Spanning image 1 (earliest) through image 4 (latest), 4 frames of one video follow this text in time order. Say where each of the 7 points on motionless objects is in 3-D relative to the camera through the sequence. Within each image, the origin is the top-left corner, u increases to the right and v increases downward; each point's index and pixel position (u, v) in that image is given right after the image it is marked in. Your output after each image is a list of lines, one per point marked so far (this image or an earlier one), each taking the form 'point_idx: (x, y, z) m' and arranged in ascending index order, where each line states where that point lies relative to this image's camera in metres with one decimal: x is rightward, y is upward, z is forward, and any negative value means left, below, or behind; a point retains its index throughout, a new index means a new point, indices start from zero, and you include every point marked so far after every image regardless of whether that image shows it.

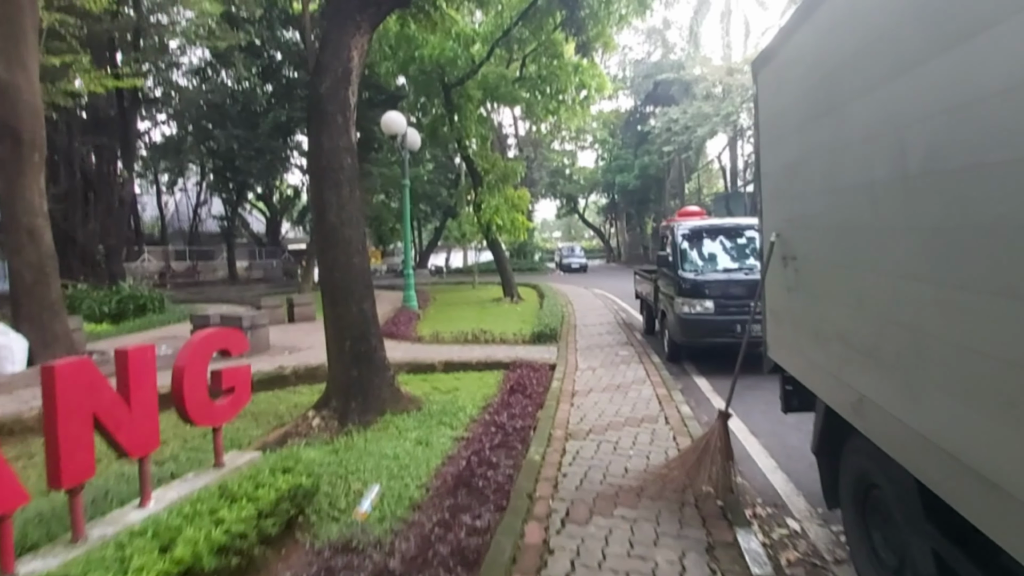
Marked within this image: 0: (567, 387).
0: (+0.9, -1.5, +7.7) m
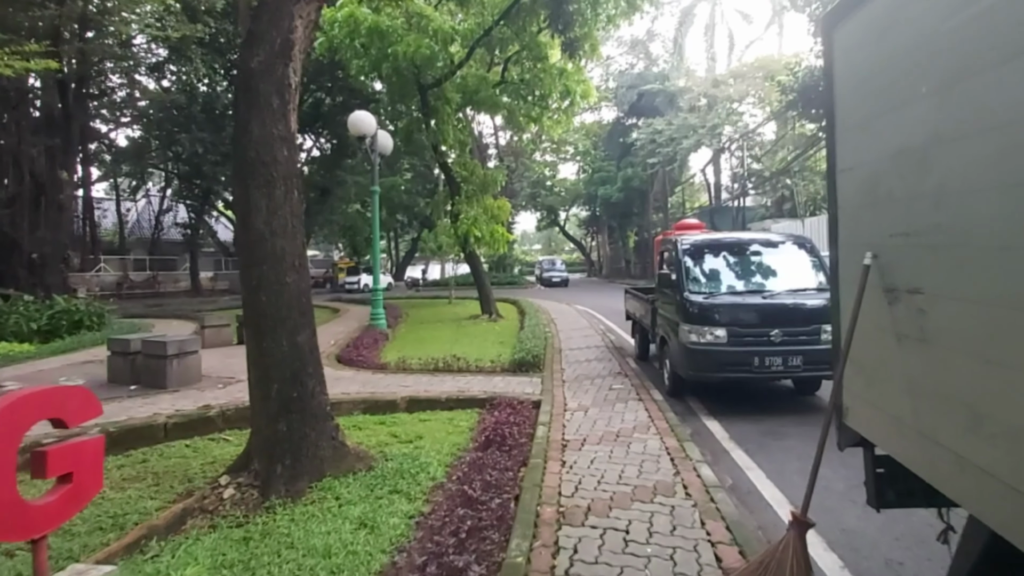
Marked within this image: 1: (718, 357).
0: (+0.6, -1.9, +6.3) m
1: (+3.1, -1.0, +7.5) m
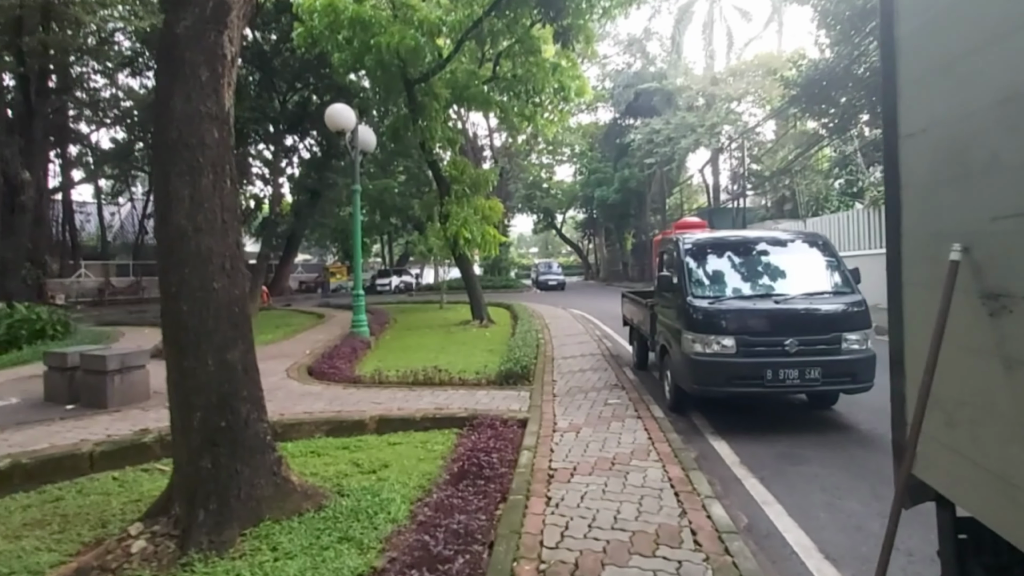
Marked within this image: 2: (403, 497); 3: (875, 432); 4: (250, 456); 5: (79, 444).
0: (+0.3, -1.9, +5.5) m
1: (+2.8, -1.1, +6.7) m
2: (-1.0, -2.0, +4.8) m
3: (+4.6, -1.8, +6.3) m
4: (-2.3, -1.5, +4.4) m
5: (-5.2, -1.9, +6.1) m
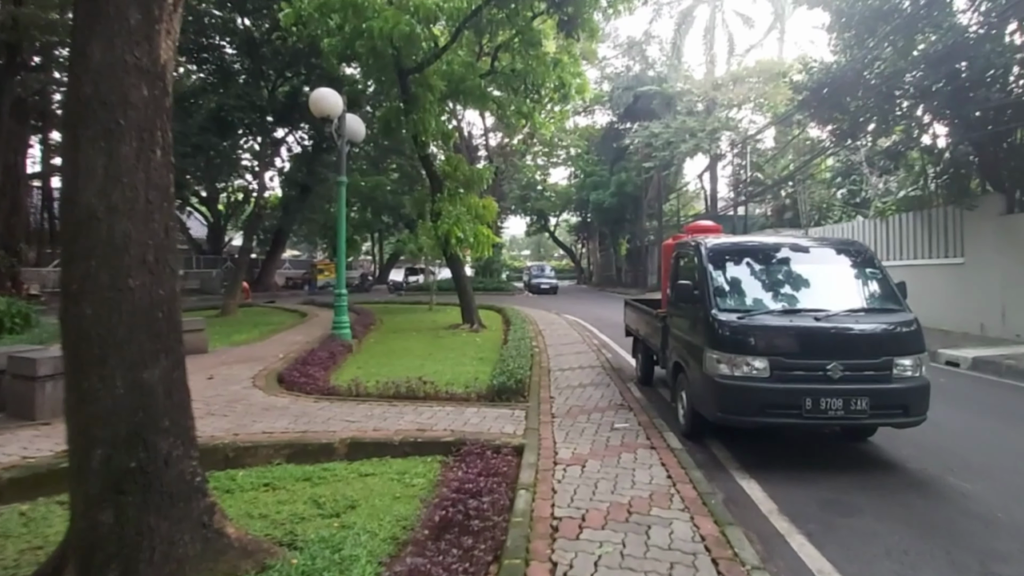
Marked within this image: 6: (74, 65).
0: (+0.3, -2.0, +4.5) m
1: (+2.8, -1.2, +5.8) m
2: (-1.1, -2.0, +3.8) m
3: (+4.5, -2.0, +5.4) m
4: (-2.3, -1.5, +3.4) m
5: (-5.3, -1.8, +5.0) m
6: (-3.1, +1.6, +3.5) m
